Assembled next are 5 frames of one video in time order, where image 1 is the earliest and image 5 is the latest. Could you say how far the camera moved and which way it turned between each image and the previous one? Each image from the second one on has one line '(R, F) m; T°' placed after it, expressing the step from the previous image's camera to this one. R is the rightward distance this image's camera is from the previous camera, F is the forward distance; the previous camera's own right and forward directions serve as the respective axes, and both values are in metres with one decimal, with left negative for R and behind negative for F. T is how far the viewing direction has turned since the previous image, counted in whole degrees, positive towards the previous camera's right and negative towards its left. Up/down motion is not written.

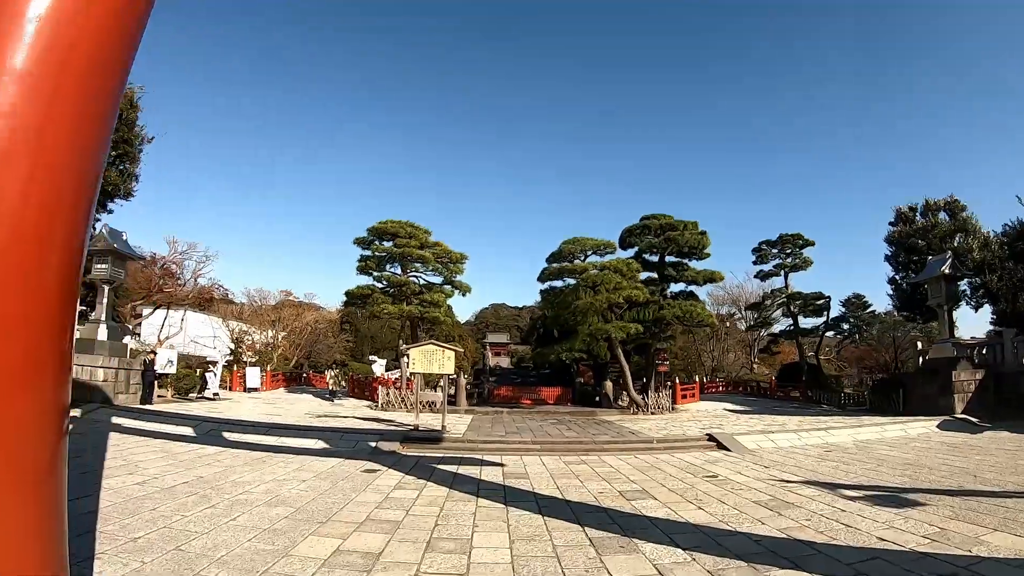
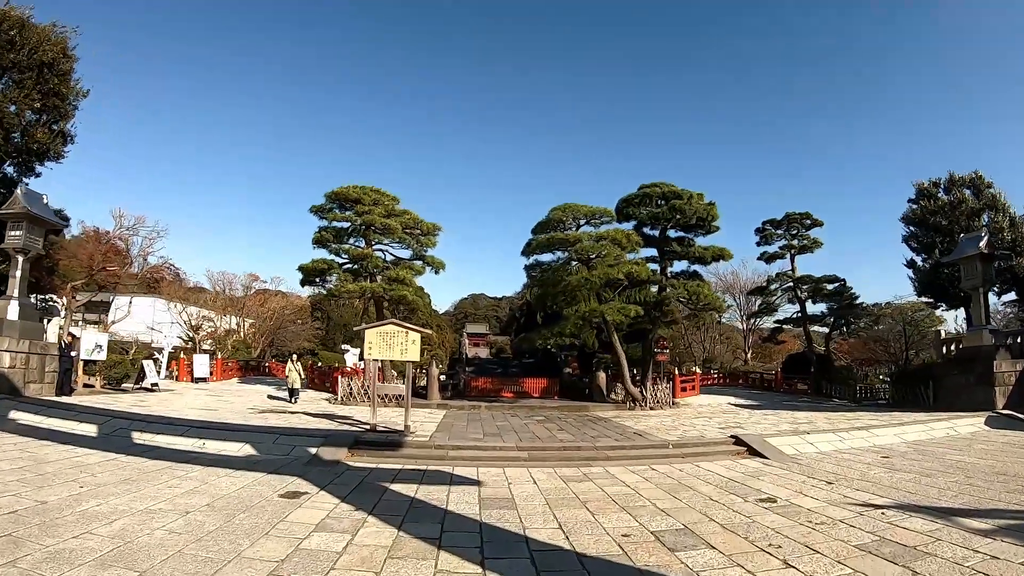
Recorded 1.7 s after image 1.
(0.0, +2.1) m; +2°
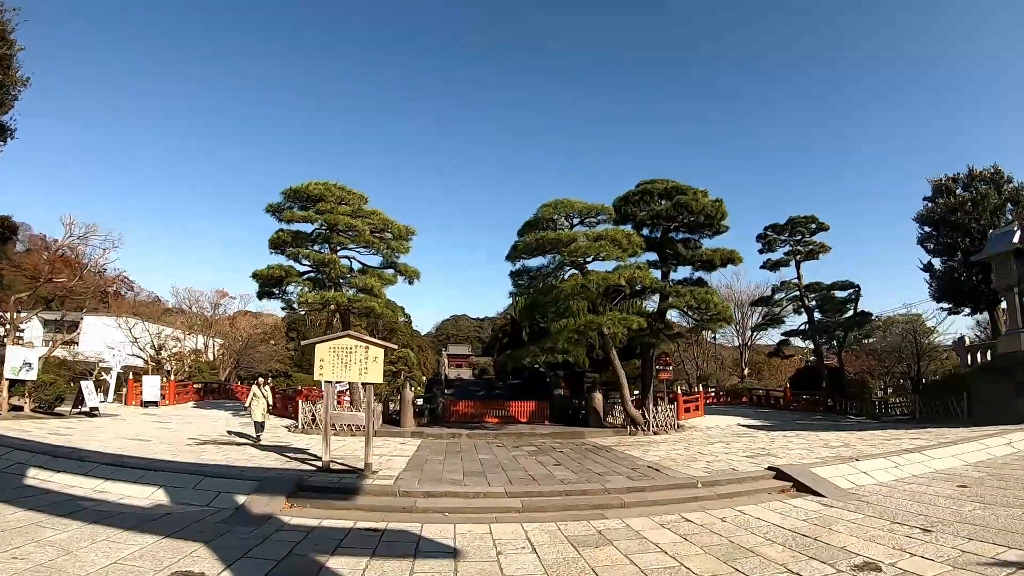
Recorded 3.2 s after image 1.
(0.0, +1.6) m; +2°
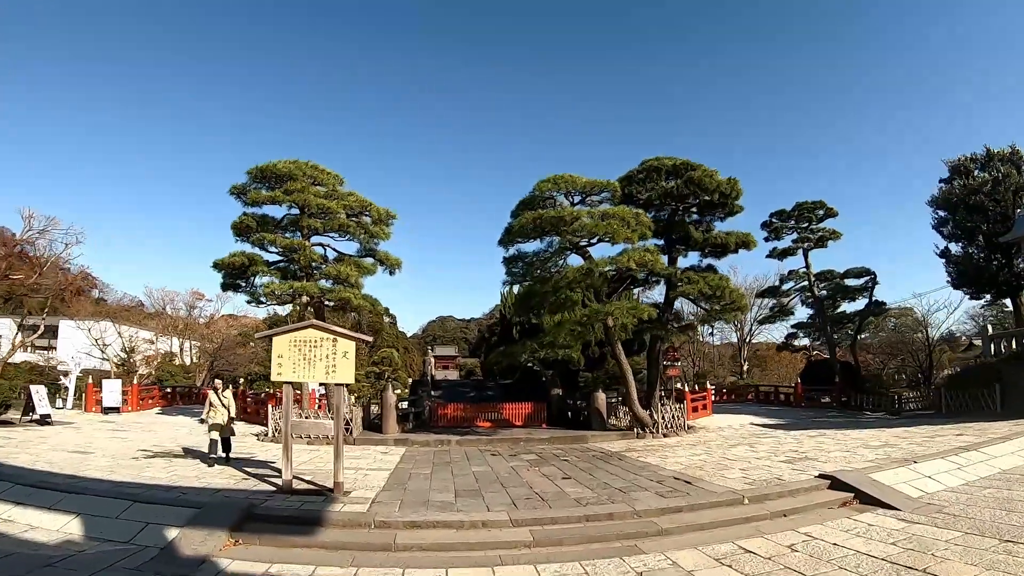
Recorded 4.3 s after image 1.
(-0.2, +1.2) m; +1°
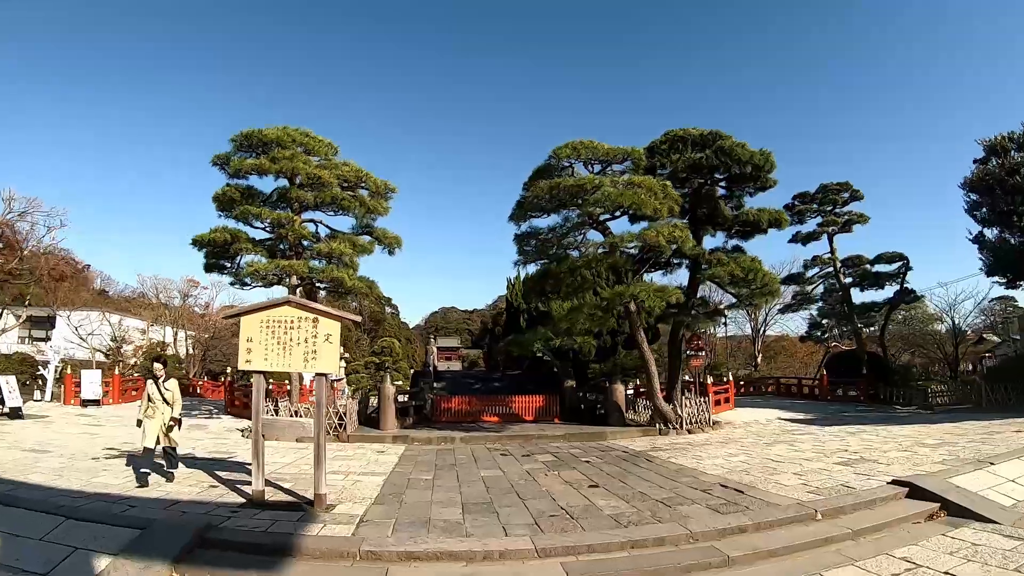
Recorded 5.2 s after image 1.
(-0.2, +1.0) m; 0°
